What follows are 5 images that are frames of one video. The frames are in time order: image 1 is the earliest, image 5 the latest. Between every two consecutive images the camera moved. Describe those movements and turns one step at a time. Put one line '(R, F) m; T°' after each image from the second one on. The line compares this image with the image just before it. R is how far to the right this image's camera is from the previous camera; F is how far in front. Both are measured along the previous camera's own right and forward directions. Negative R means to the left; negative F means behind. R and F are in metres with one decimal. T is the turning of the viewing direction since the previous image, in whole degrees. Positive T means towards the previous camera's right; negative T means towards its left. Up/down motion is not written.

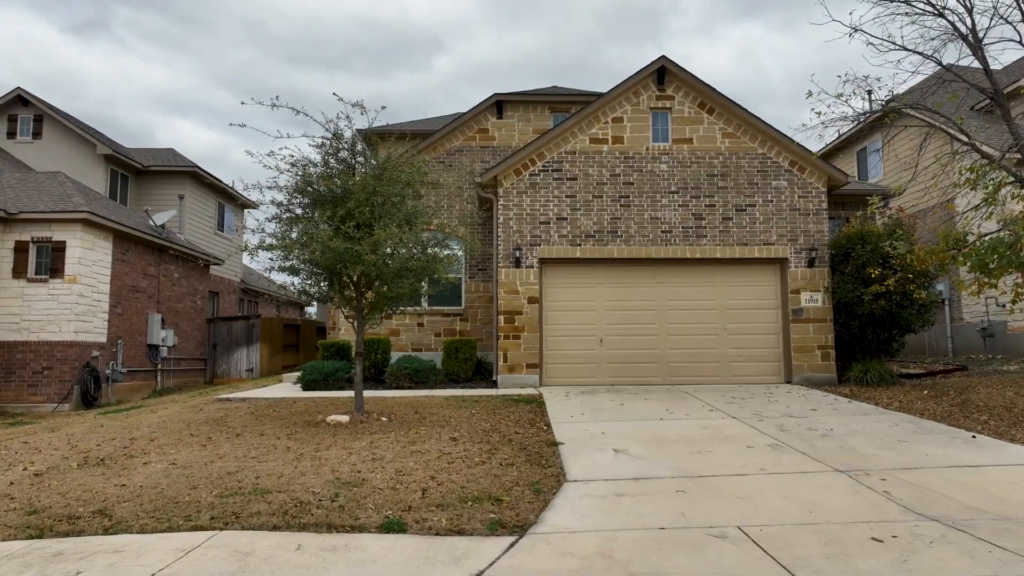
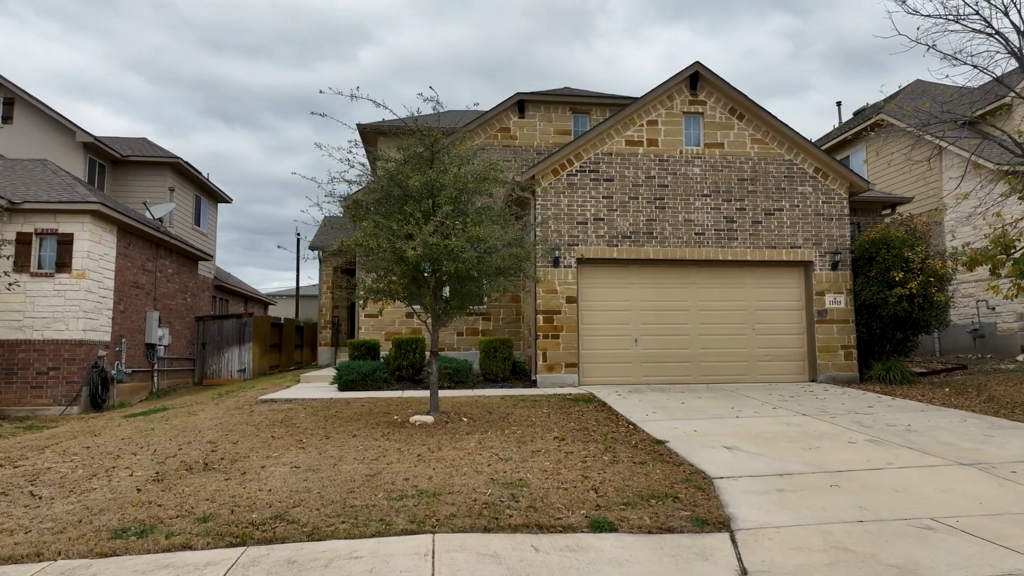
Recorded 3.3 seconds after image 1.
(-1.7, +0.1) m; +4°
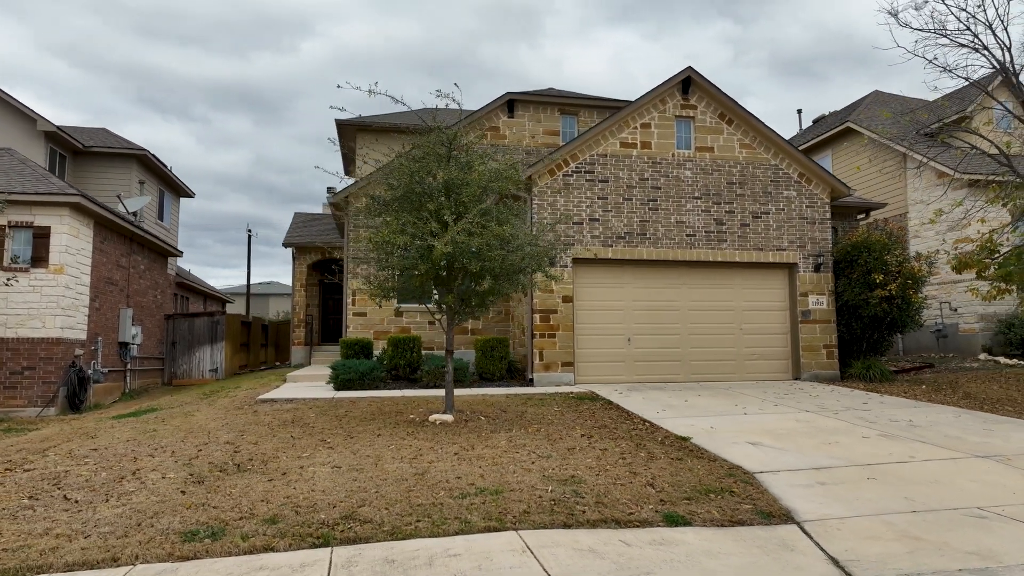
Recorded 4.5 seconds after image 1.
(-0.8, 0.0) m; +4°
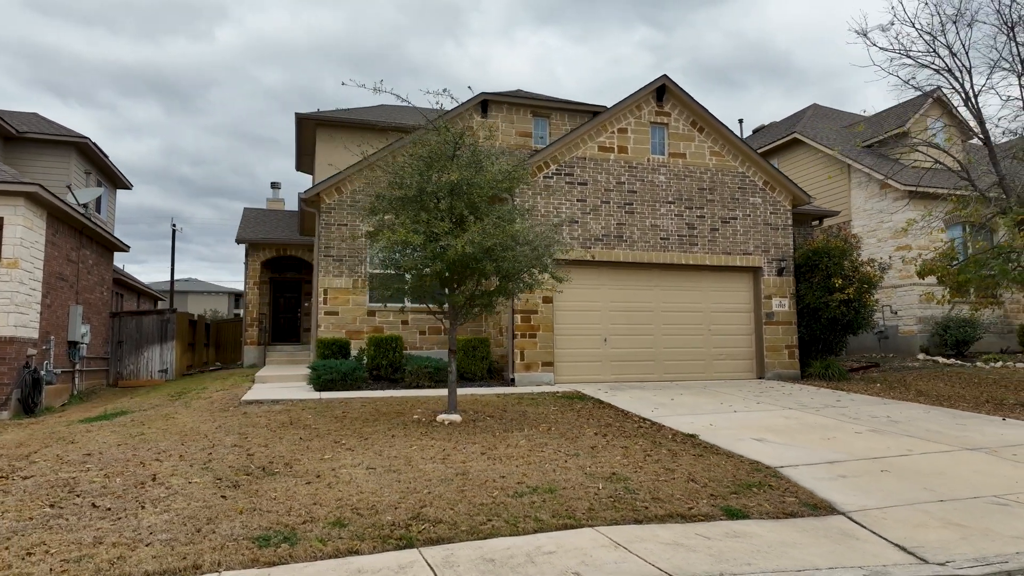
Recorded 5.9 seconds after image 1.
(-0.9, 0.0) m; +6°
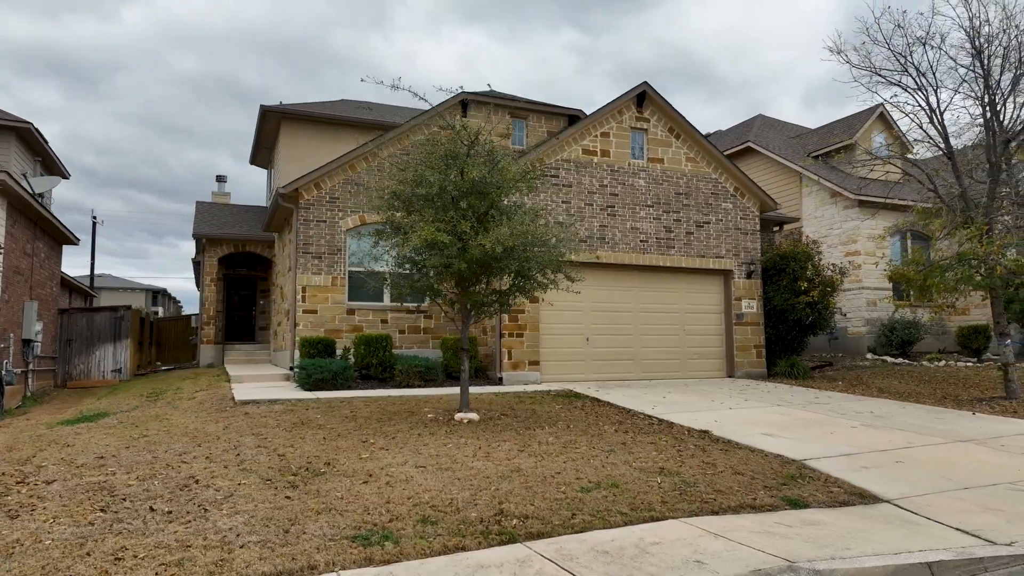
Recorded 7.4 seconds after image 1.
(-1.0, 0.0) m; +5°
